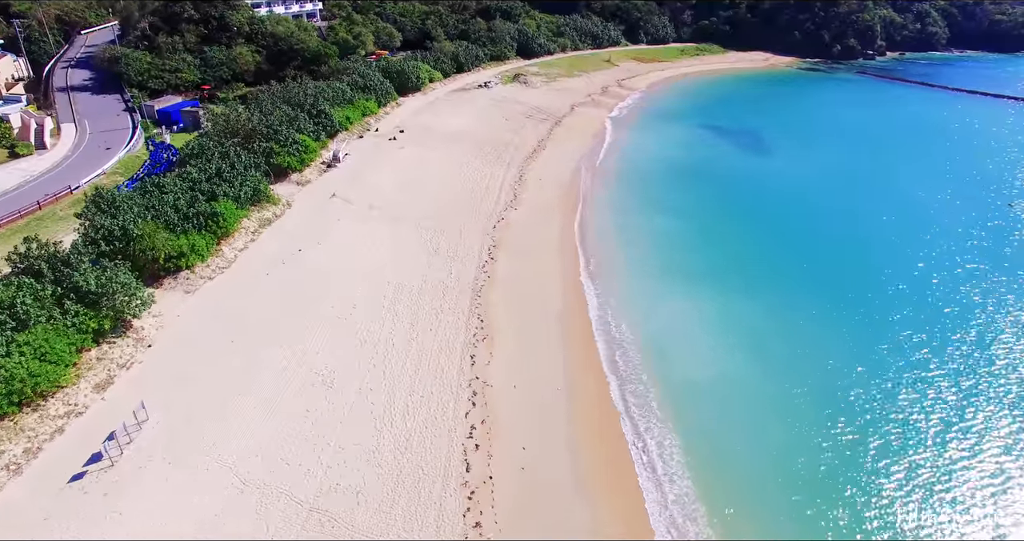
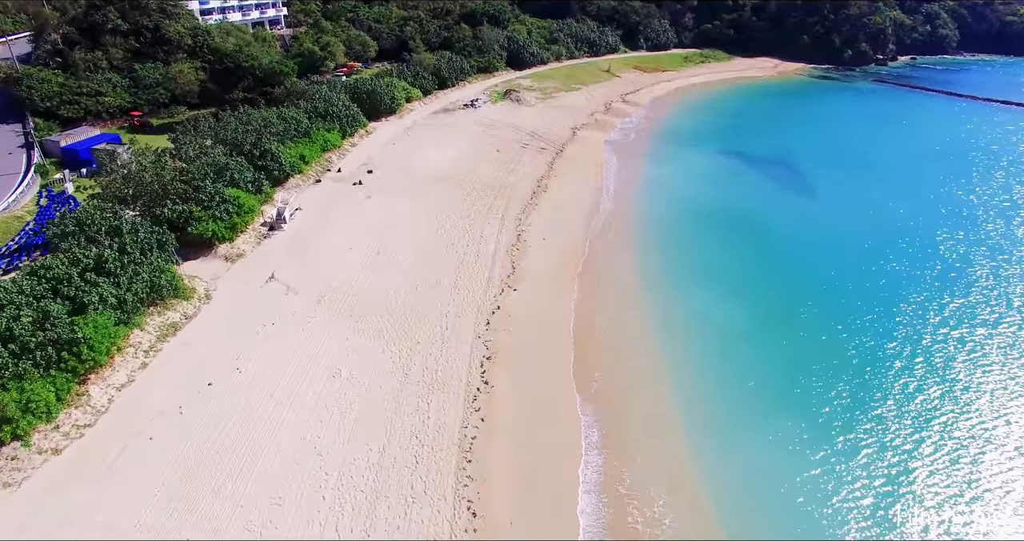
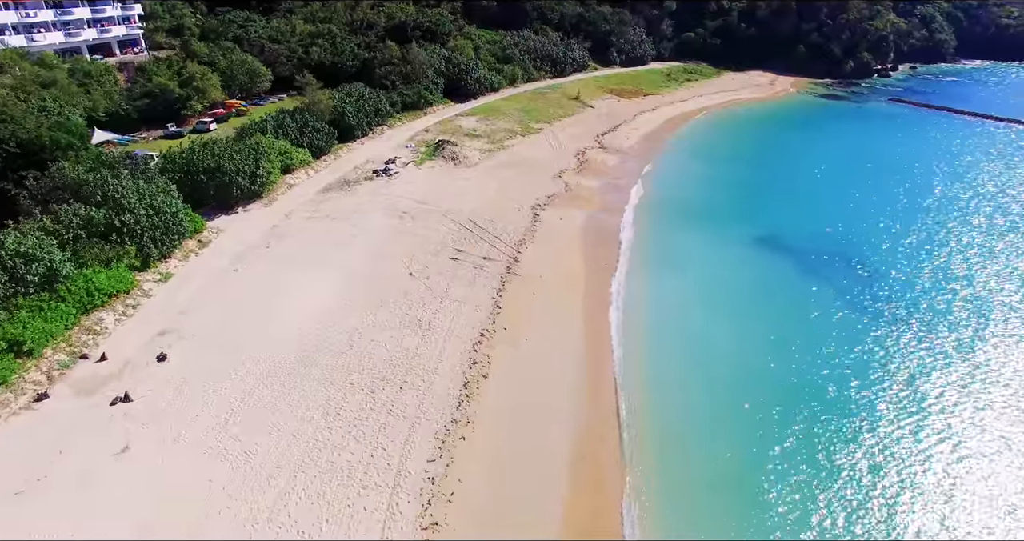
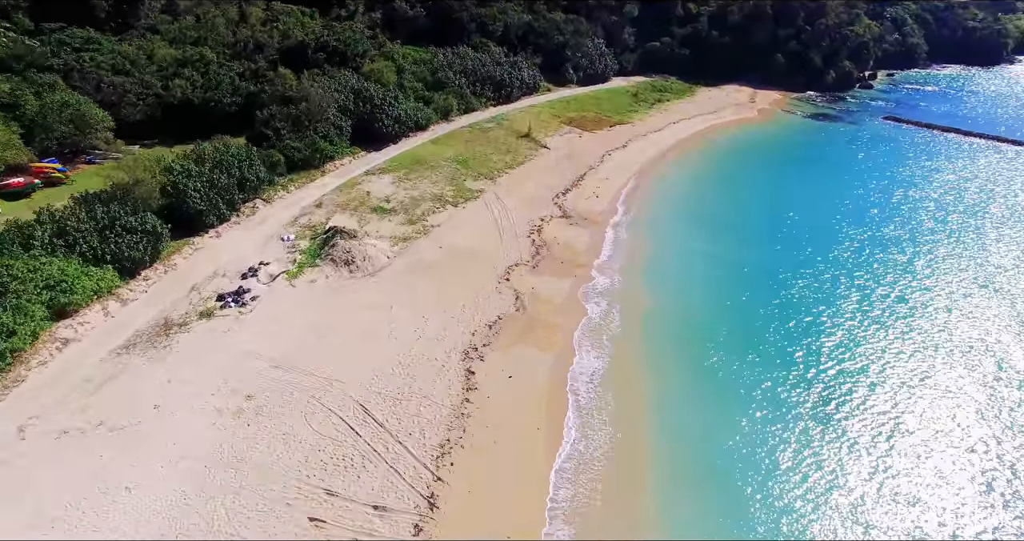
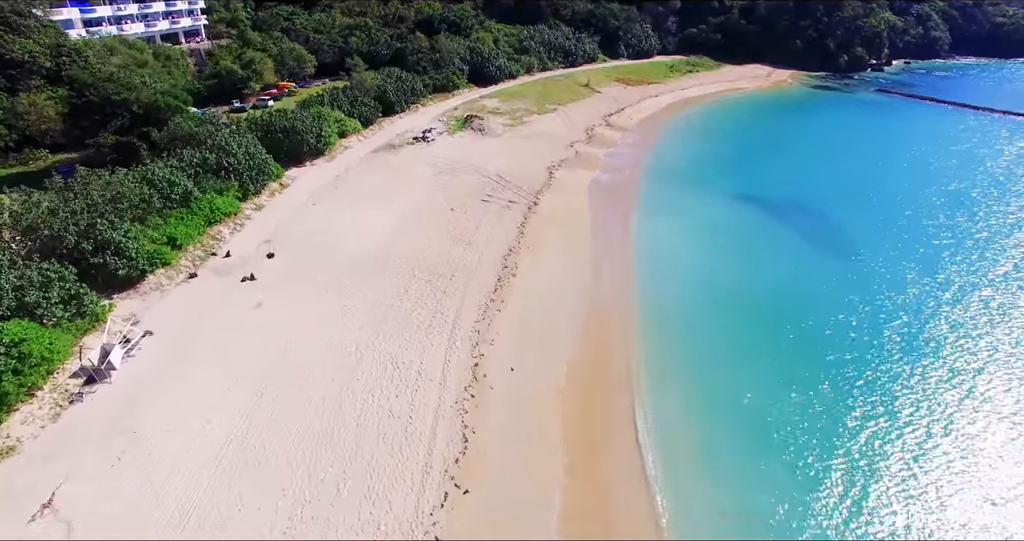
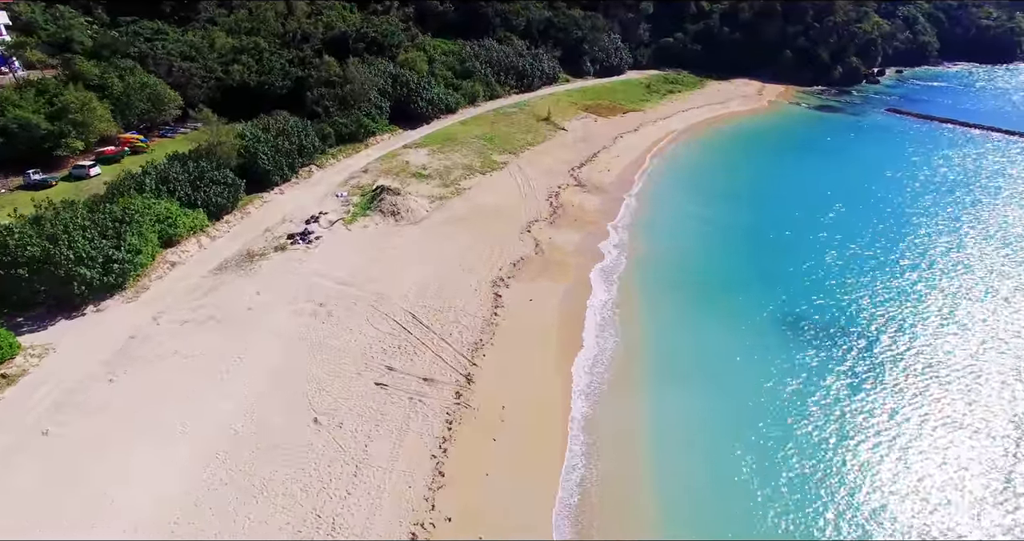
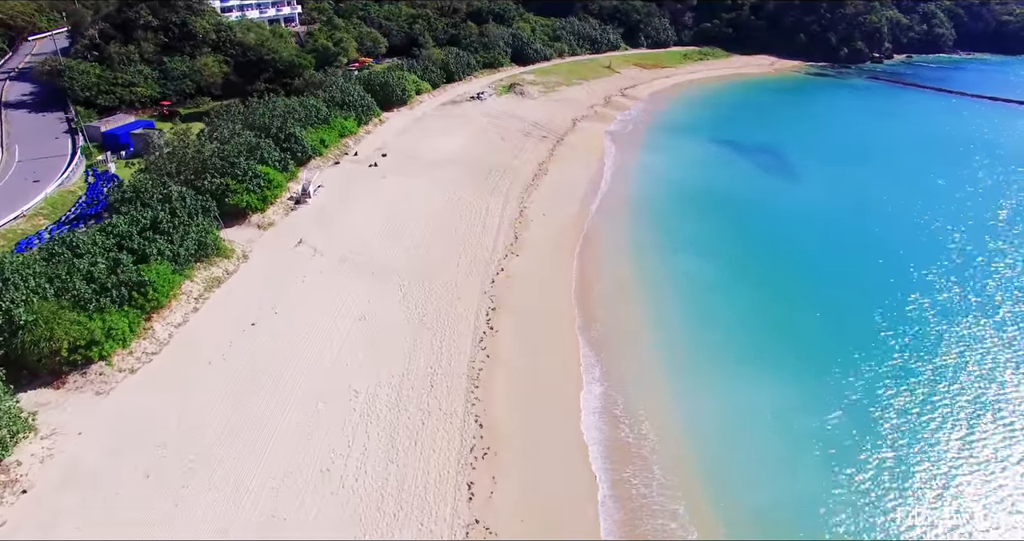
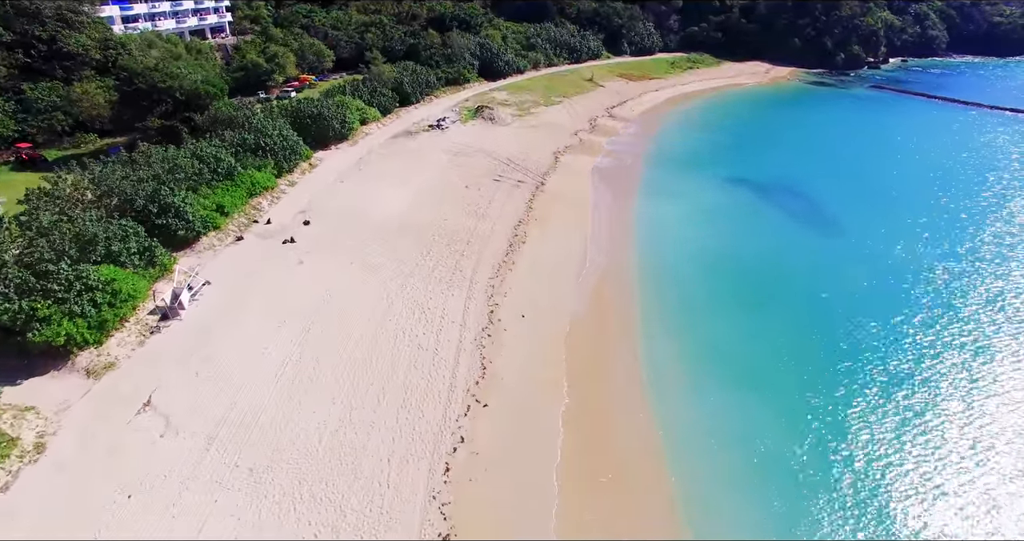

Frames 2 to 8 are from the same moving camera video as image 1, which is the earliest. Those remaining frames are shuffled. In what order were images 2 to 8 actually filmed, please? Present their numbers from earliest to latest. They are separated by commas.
7, 2, 8, 5, 3, 6, 4
